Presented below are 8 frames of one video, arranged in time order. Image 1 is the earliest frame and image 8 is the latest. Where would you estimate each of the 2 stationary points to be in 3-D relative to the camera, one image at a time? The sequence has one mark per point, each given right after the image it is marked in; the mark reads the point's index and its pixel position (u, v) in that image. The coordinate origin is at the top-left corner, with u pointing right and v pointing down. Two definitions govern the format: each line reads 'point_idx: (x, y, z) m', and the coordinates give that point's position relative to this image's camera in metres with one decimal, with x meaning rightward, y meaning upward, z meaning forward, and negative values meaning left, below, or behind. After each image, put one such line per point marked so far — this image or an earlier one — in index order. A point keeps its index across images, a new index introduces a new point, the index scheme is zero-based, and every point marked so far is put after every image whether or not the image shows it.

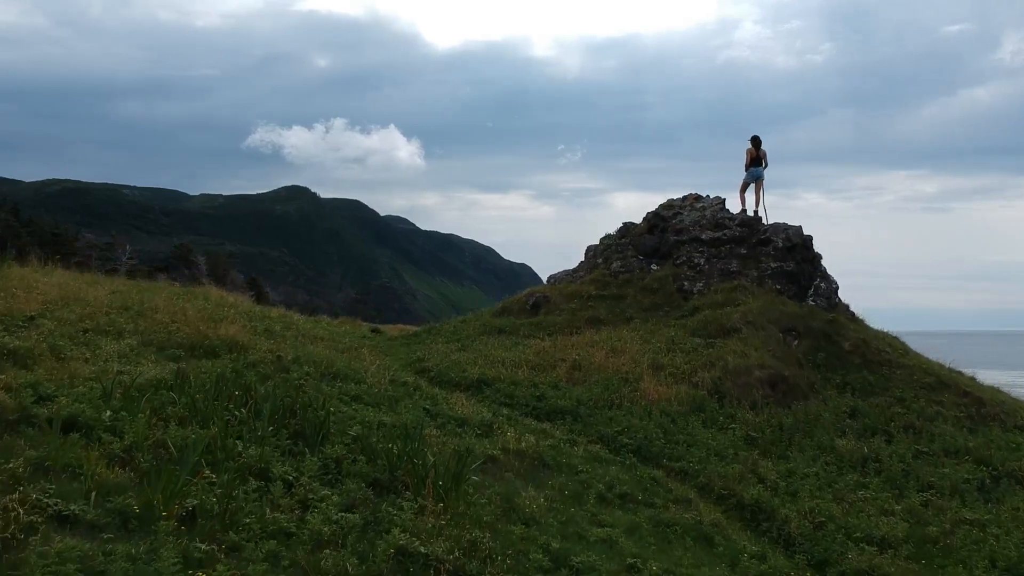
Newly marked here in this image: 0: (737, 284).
0: (+6.0, +0.1, +18.3) m
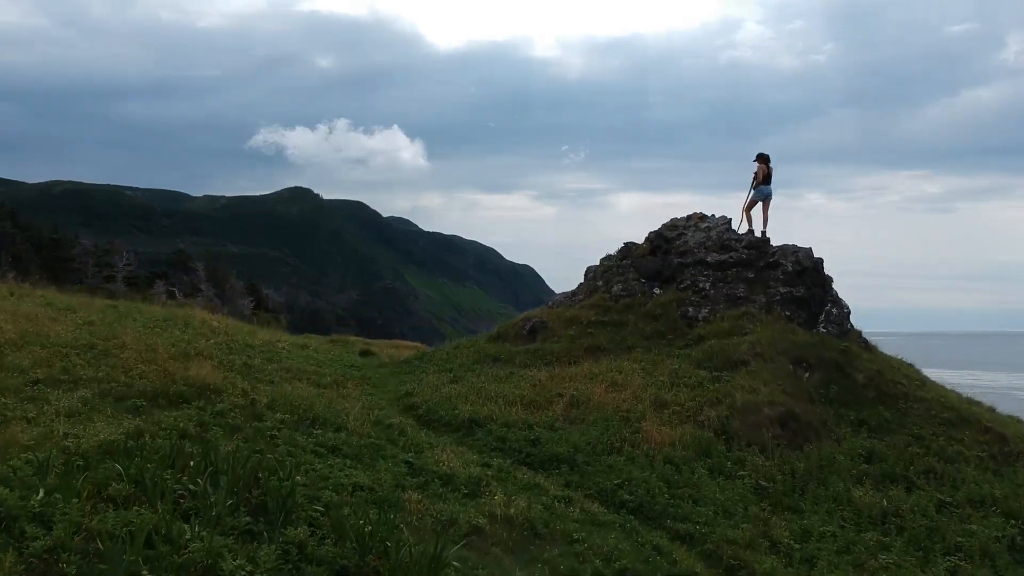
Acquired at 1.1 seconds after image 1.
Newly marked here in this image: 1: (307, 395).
0: (+5.9, -0.6, +17.4) m
1: (-3.9, -2.1, +13.3) m
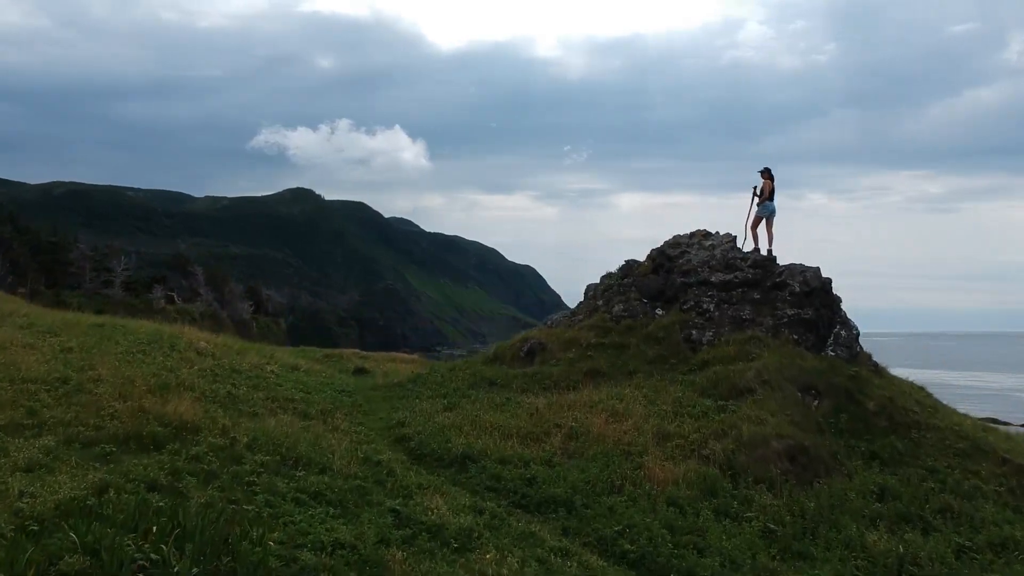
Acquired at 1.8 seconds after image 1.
0: (+5.8, -1.1, +16.7) m
1: (-4.0, -2.6, +12.6) m
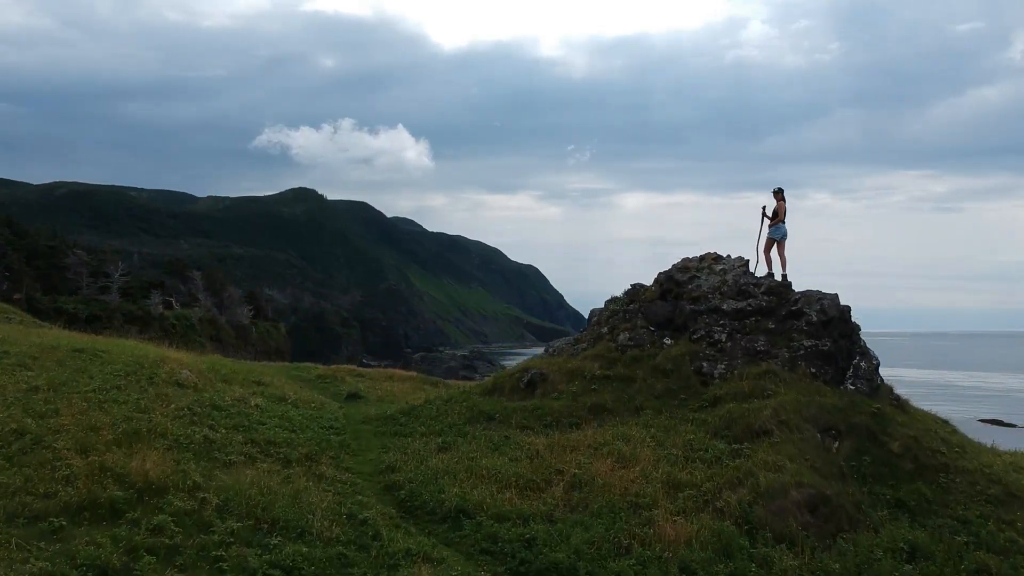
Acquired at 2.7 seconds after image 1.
0: (+5.8, -1.8, +15.7) m
1: (-4.0, -3.3, +11.6) m
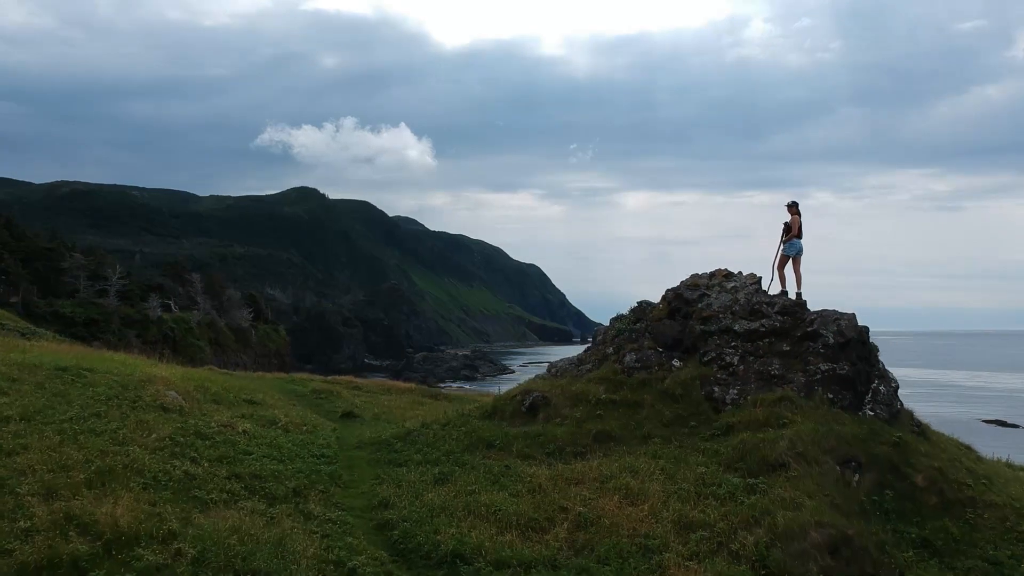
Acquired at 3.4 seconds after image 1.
0: (+5.8, -2.3, +14.9) m
1: (-4.0, -3.7, +10.8) m
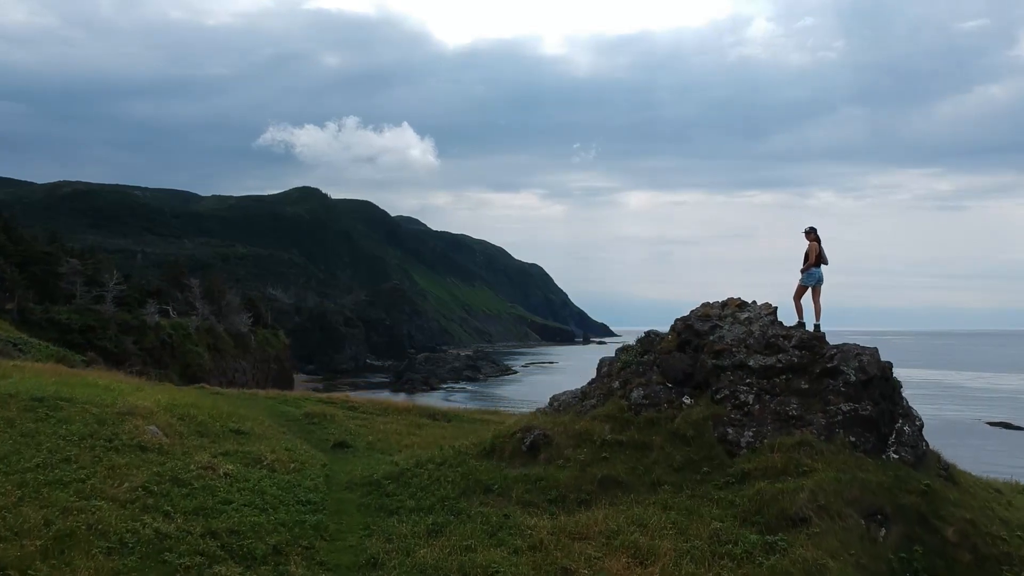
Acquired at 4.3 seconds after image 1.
0: (+5.8, -3.0, +13.9) m
1: (-4.1, -4.5, +9.9) m
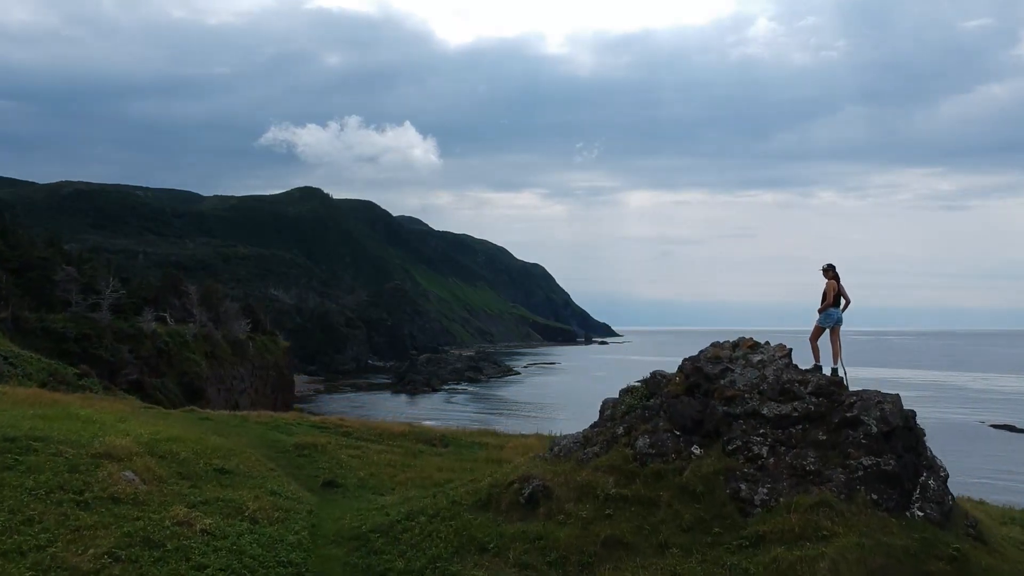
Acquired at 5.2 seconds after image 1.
0: (+5.7, -3.9, +12.9) m
1: (-4.1, -5.3, +8.9) m
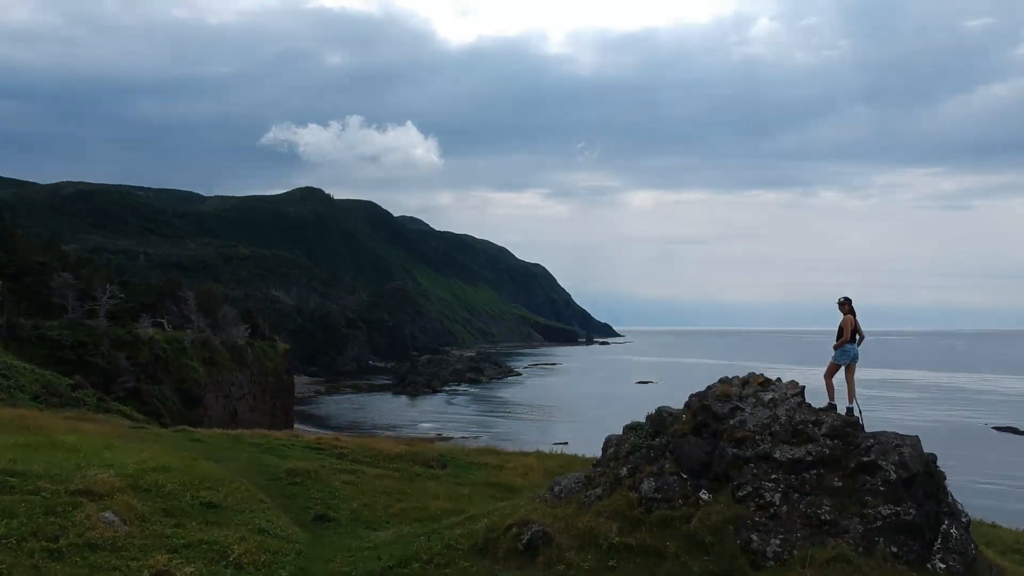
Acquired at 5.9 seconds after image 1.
0: (+5.7, -4.6, +12.1) m
1: (-4.2, -6.0, +8.2) m
